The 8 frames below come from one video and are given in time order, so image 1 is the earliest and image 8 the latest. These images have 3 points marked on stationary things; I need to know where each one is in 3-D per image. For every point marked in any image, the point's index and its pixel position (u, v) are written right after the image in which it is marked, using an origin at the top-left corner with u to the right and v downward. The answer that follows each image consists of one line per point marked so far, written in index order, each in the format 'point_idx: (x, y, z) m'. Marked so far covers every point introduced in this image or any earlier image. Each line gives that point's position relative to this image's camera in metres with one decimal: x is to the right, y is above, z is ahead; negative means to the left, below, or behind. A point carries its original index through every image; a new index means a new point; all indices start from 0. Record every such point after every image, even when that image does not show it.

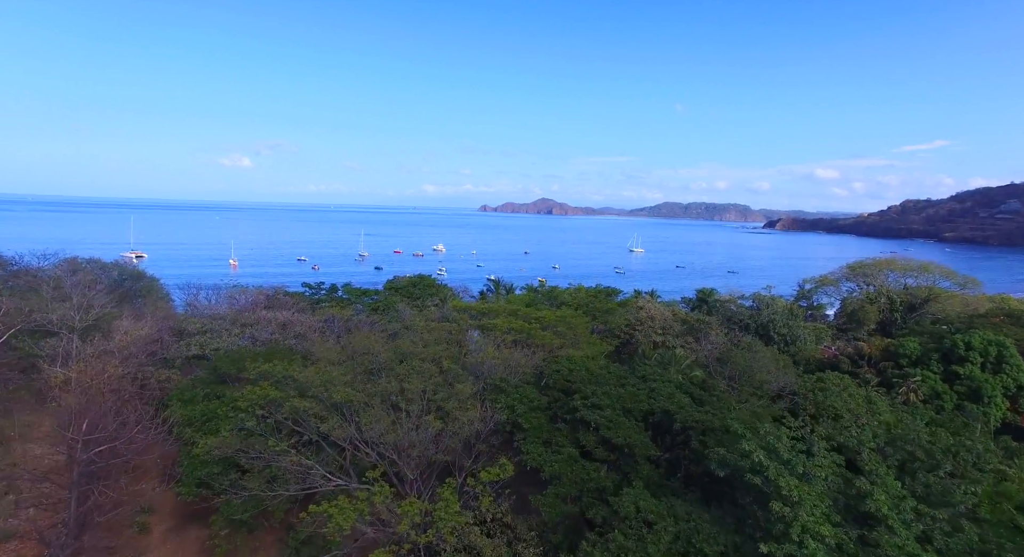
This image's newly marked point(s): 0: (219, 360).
0: (-10.5, -3.0, +19.7) m
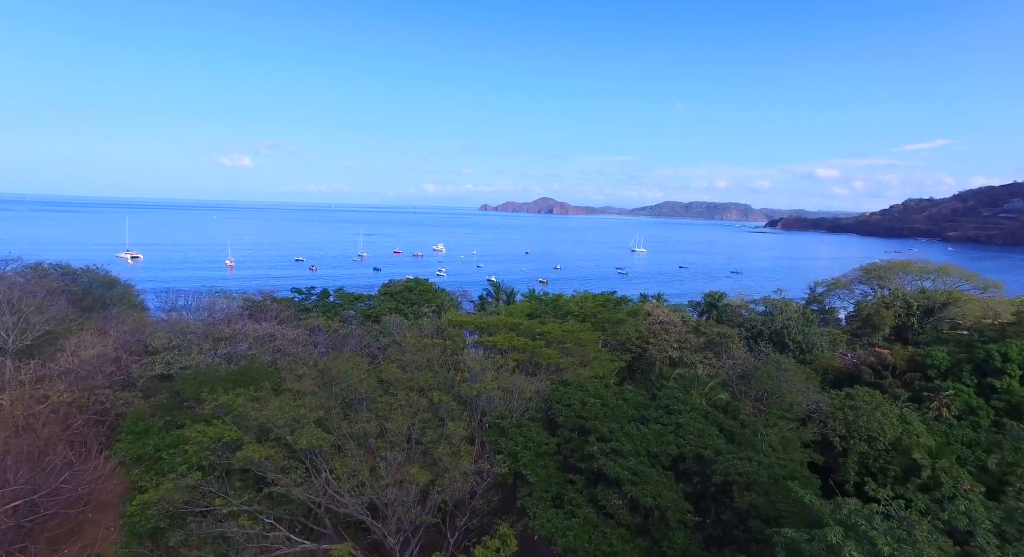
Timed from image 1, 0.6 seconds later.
0: (-10.4, -3.4, +17.5) m
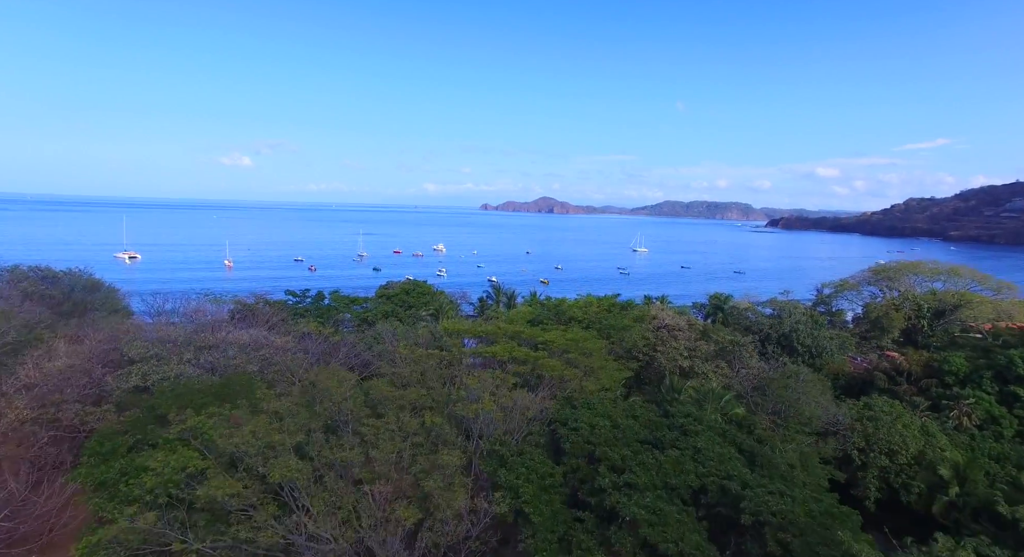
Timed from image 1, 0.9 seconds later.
0: (-10.4, -3.5, +16.3) m
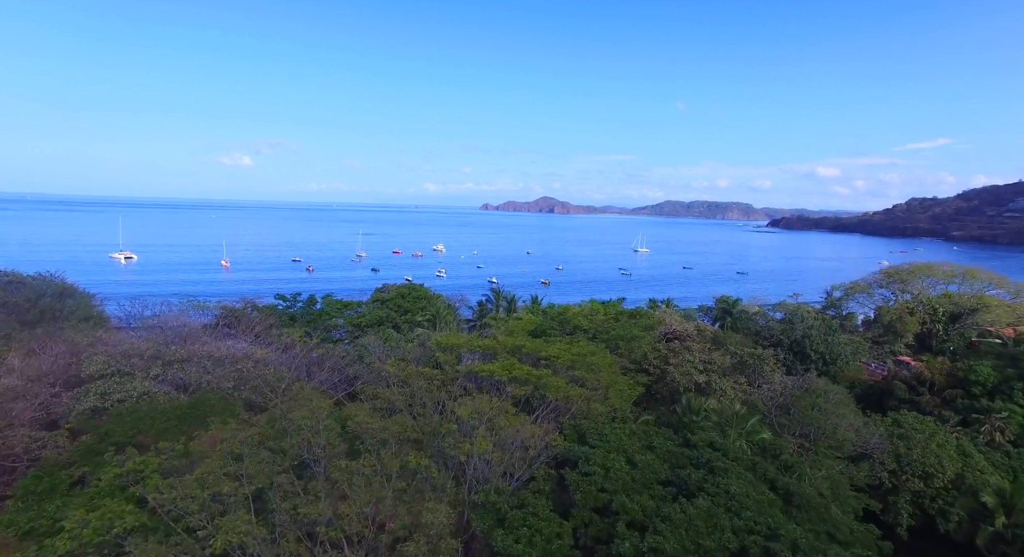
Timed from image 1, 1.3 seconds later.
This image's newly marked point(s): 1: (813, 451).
0: (-10.4, -3.8, +14.5) m
1: (+9.4, -5.4, +17.3) m
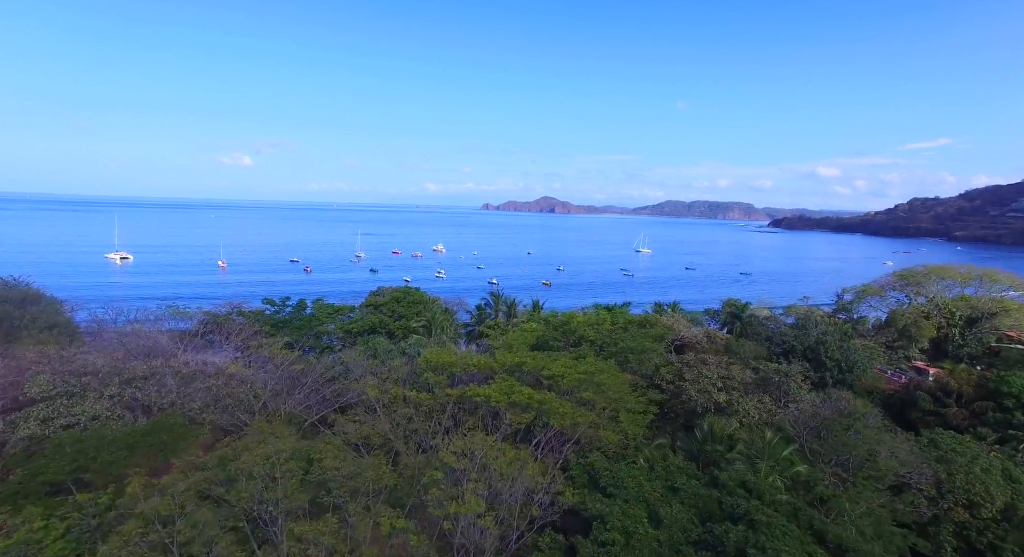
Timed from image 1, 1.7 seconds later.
0: (-10.5, -4.0, +12.6) m
1: (+9.4, -5.6, +15.4) m
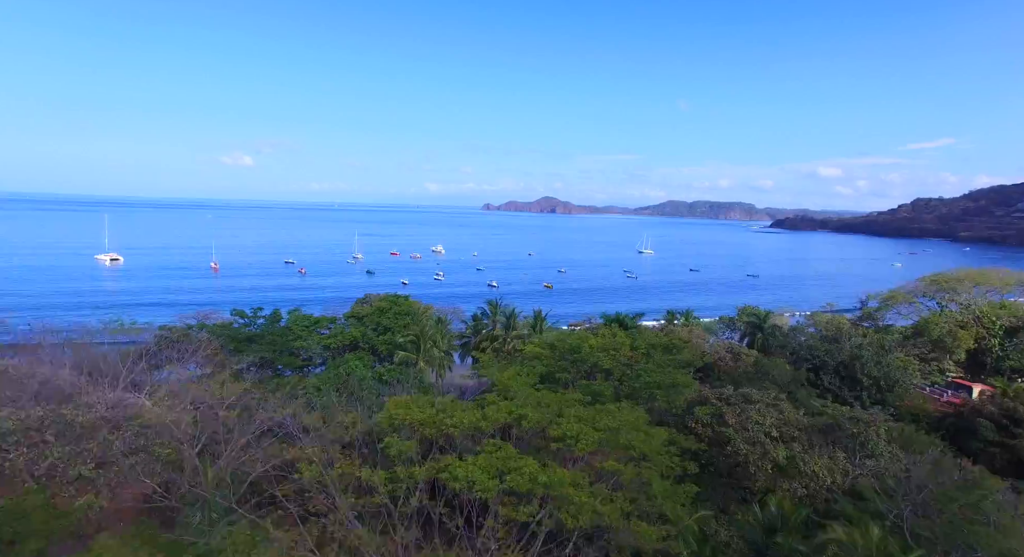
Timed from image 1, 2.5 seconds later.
0: (-10.5, -4.5, +8.6) m
1: (+9.3, -6.1, +11.4) m
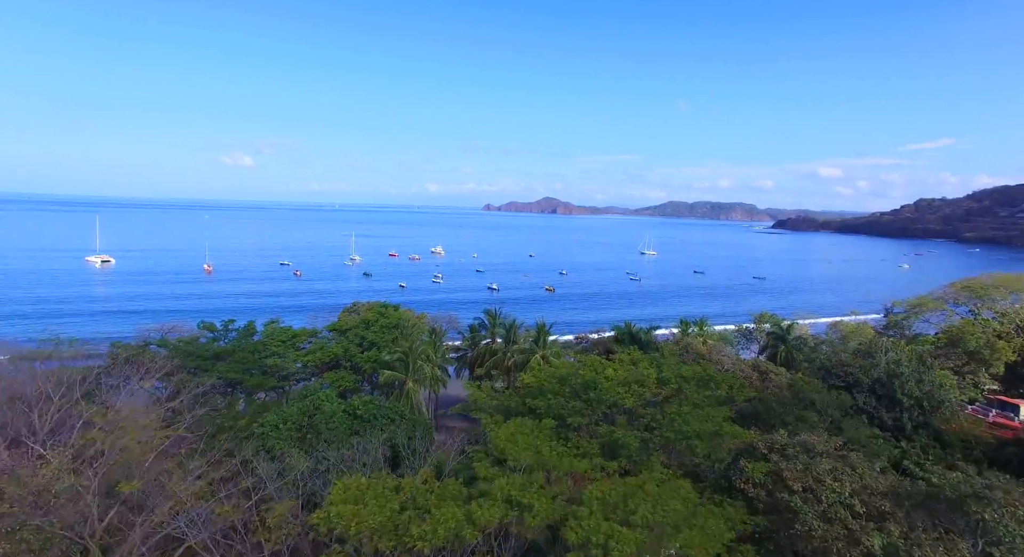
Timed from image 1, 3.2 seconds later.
0: (-10.5, -5.0, +5.1) m
1: (+9.3, -6.6, +7.9) m
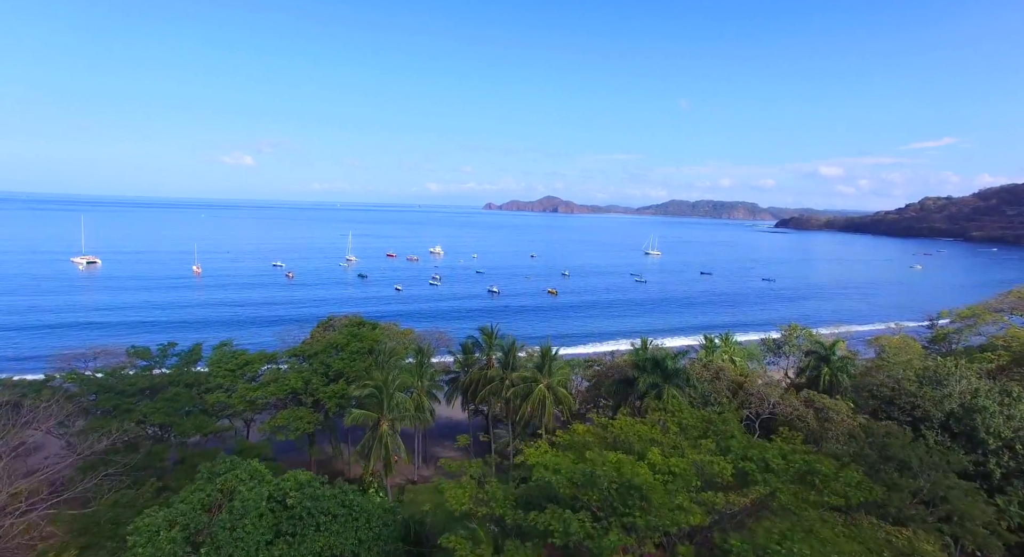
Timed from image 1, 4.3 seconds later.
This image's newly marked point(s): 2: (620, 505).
0: (-10.6, -5.7, -0.2) m
1: (+9.3, -7.3, +2.5) m
2: (+1.9, -3.8, +10.1) m
